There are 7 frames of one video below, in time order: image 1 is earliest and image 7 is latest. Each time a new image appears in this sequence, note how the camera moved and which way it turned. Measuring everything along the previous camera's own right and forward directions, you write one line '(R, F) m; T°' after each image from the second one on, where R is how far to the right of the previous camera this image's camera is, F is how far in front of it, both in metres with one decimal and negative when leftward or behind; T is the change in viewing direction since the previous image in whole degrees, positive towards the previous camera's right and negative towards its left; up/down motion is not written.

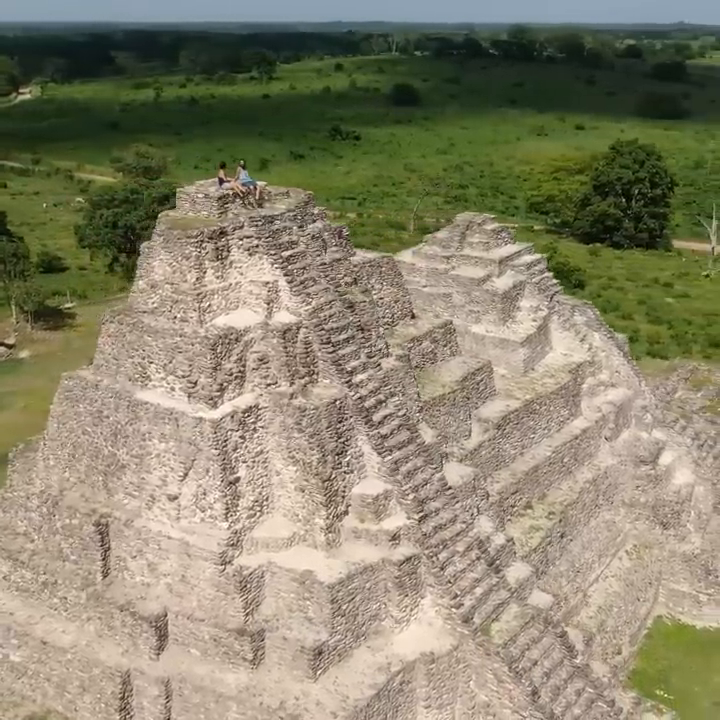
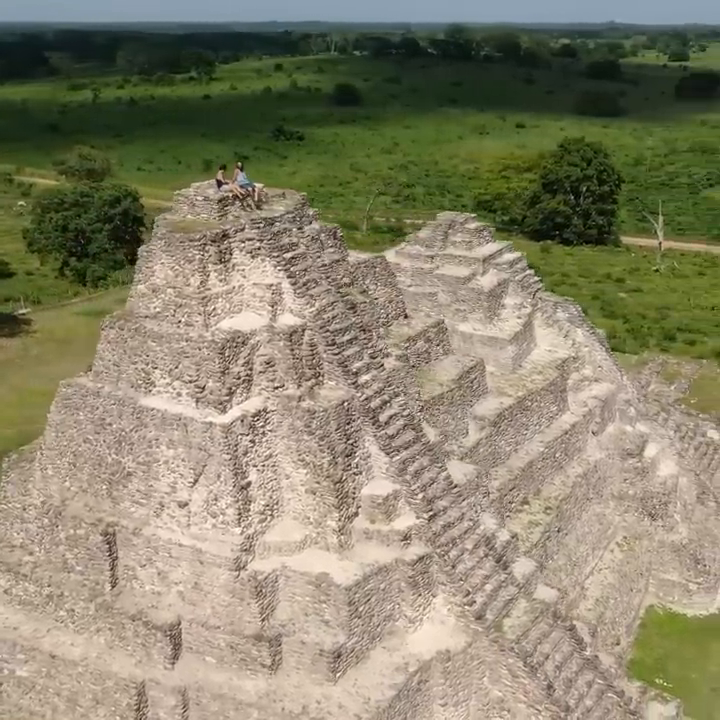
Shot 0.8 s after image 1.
(-0.9, 0.0) m; +3°
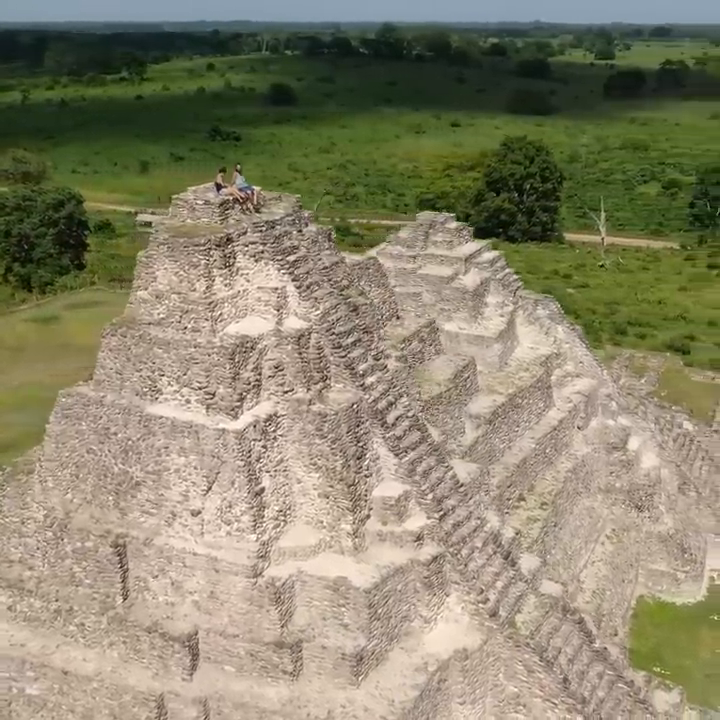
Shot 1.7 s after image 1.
(-1.0, +0.1) m; +4°
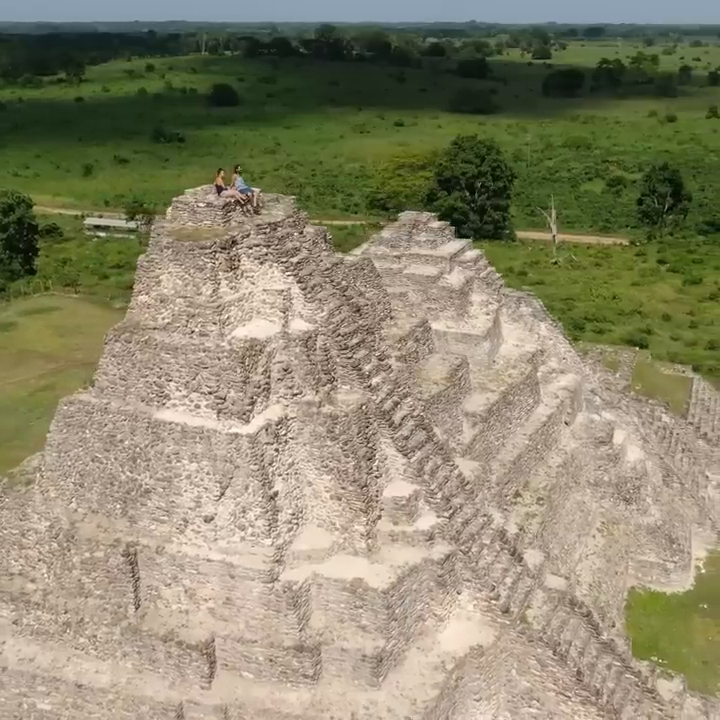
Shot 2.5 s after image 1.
(-0.9, 0.0) m; +3°
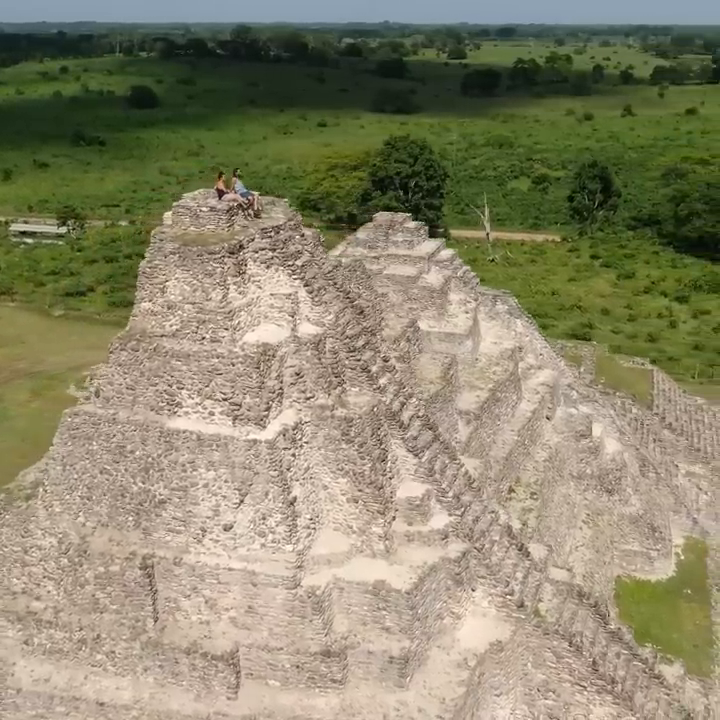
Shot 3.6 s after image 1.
(-1.2, +0.1) m; +5°
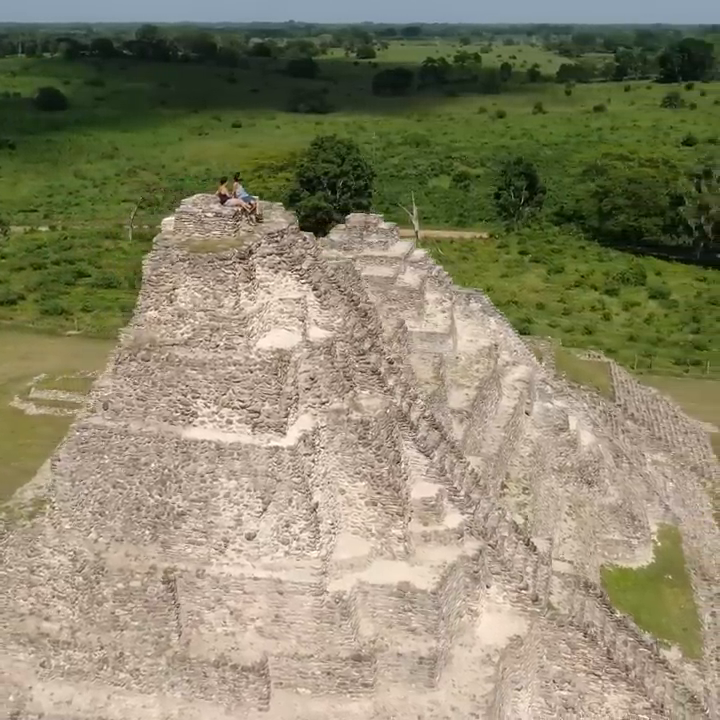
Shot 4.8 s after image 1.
(-1.3, +0.1) m; +5°
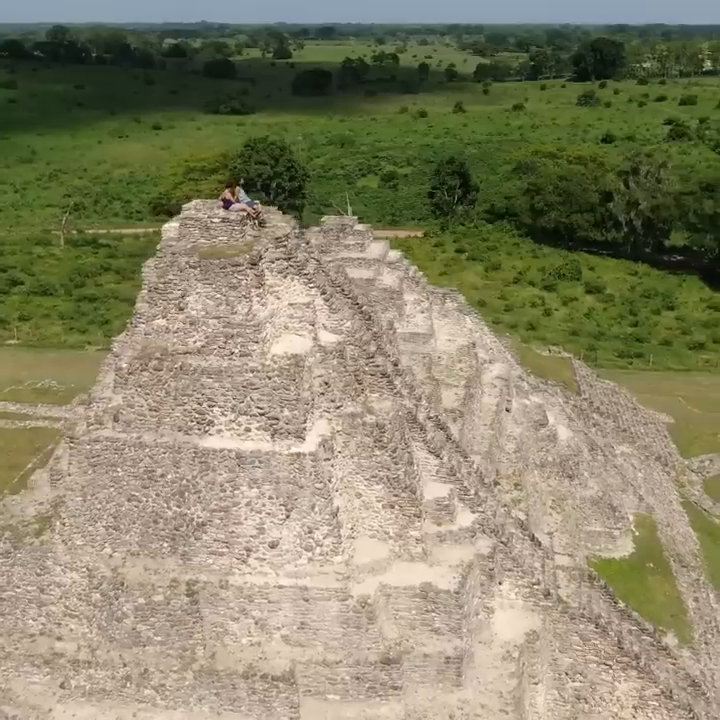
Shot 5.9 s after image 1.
(-1.2, +0.1) m; +5°
